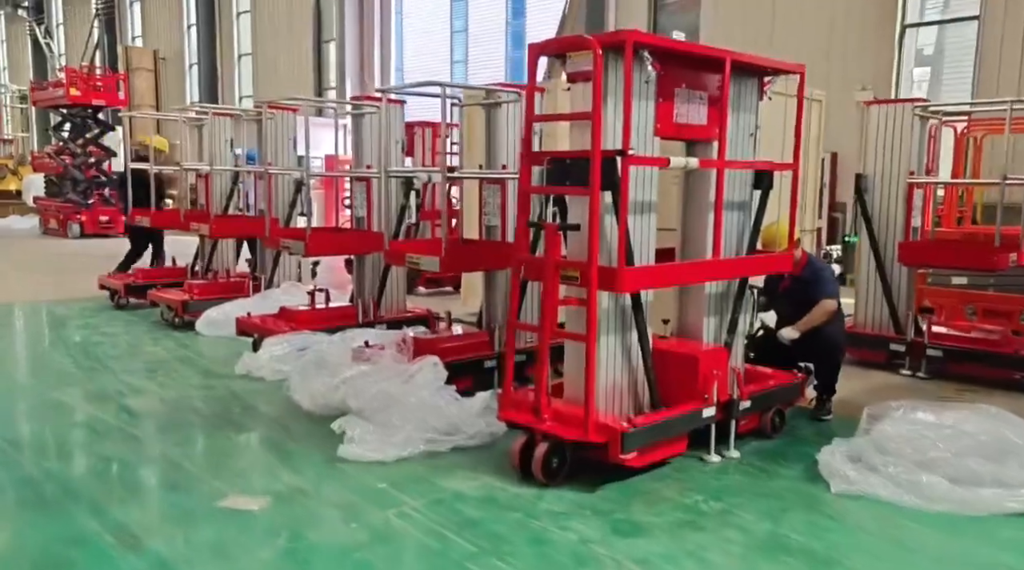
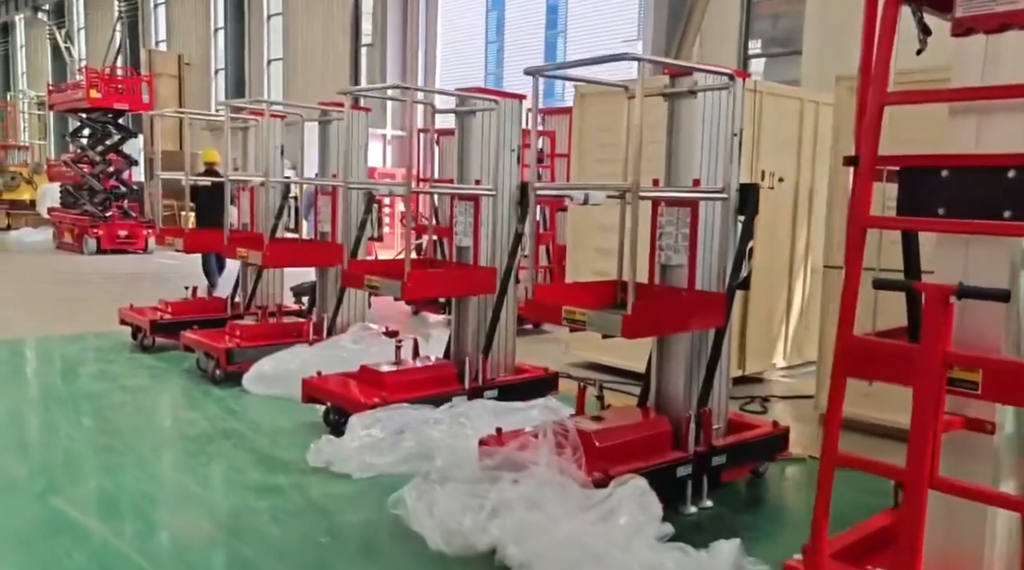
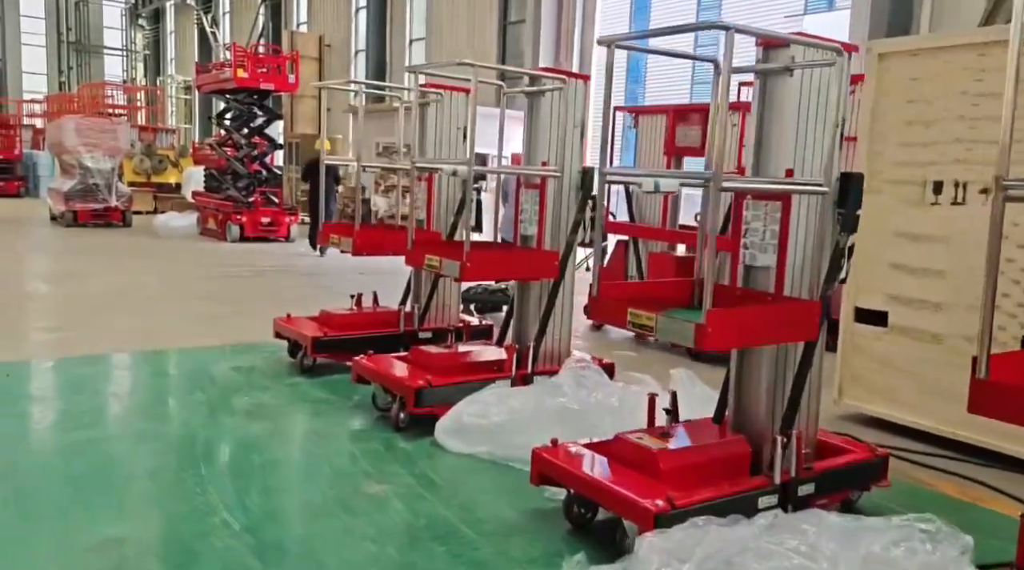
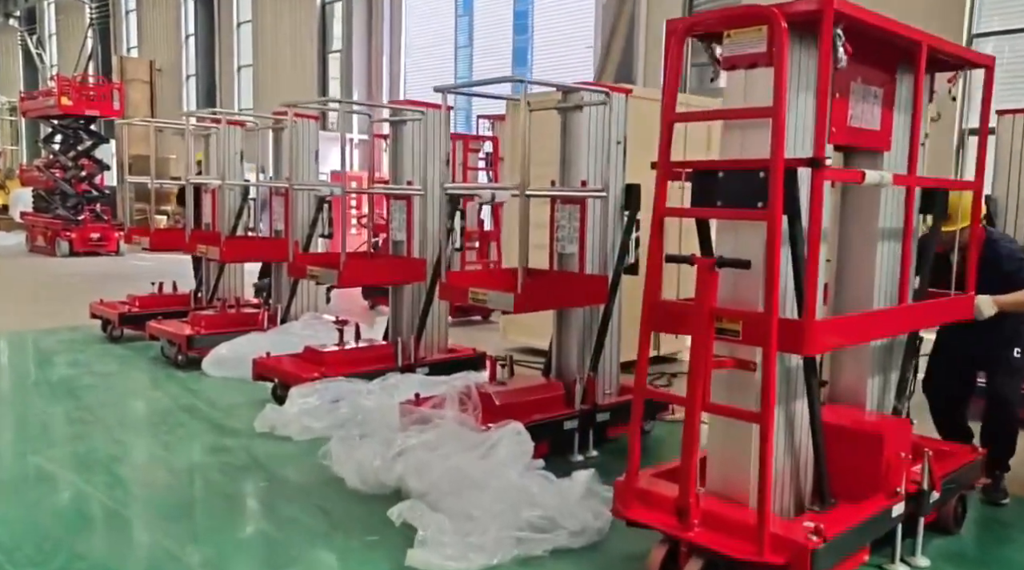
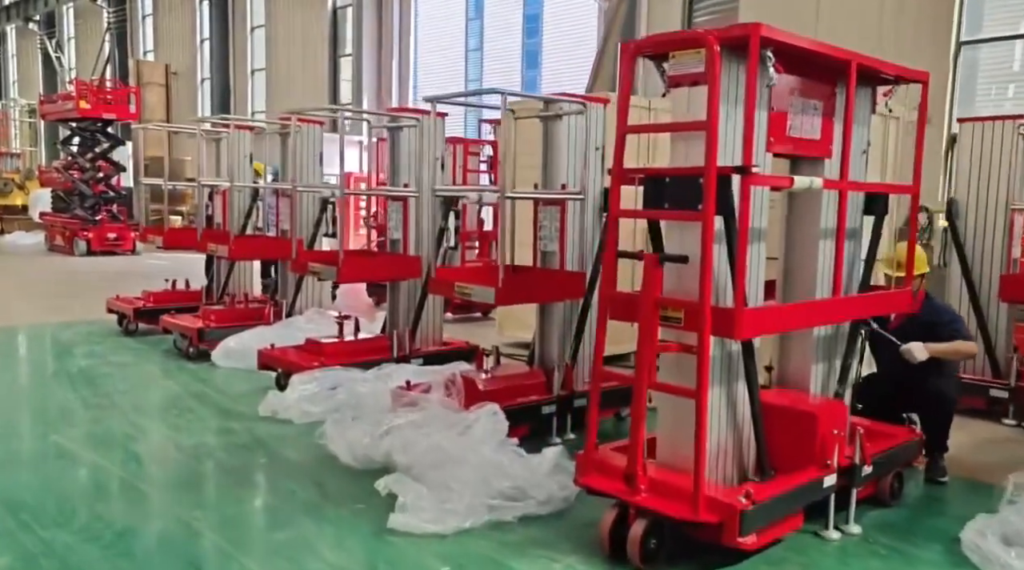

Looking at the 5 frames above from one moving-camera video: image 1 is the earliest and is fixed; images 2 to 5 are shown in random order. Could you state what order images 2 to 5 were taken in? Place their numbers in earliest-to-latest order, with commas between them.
5, 4, 2, 3
